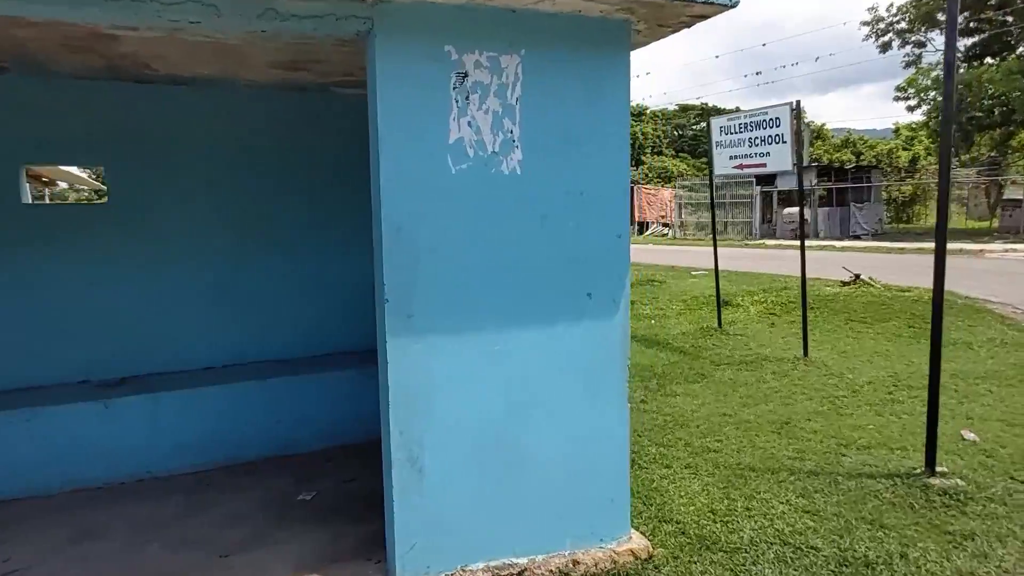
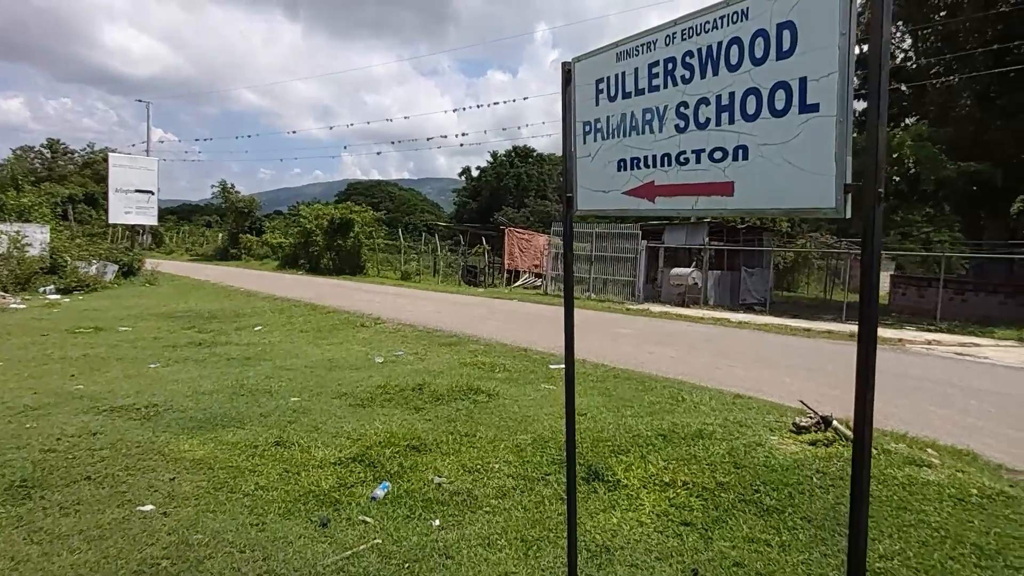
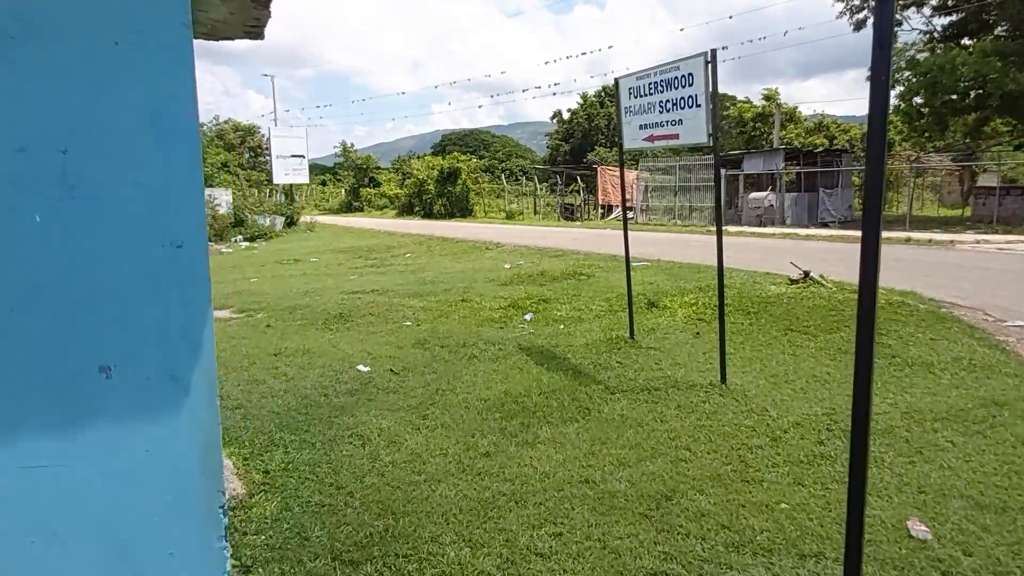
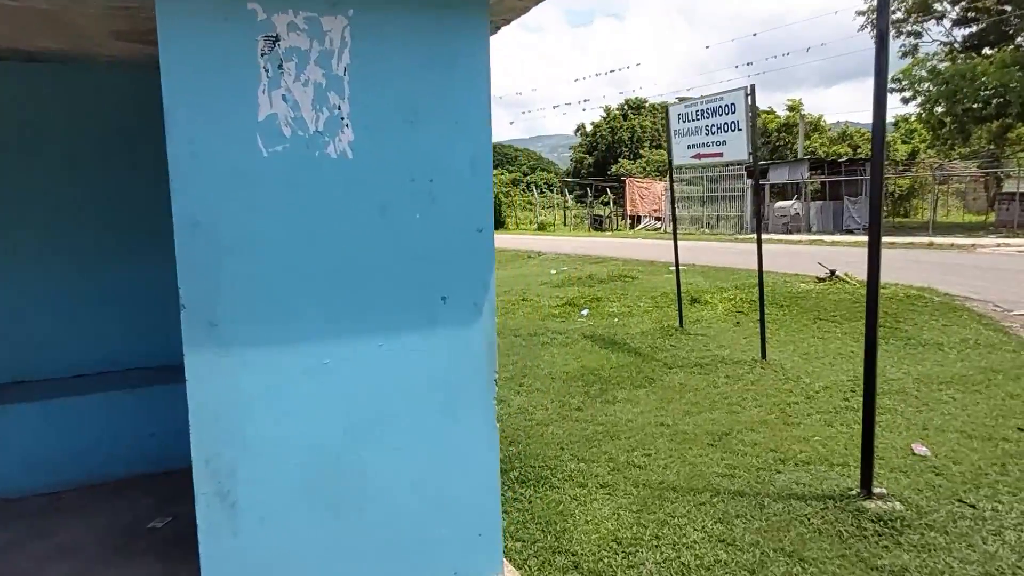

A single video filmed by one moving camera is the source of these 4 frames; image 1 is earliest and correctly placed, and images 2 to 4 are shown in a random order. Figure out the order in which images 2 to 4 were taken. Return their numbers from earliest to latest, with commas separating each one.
4, 3, 2
